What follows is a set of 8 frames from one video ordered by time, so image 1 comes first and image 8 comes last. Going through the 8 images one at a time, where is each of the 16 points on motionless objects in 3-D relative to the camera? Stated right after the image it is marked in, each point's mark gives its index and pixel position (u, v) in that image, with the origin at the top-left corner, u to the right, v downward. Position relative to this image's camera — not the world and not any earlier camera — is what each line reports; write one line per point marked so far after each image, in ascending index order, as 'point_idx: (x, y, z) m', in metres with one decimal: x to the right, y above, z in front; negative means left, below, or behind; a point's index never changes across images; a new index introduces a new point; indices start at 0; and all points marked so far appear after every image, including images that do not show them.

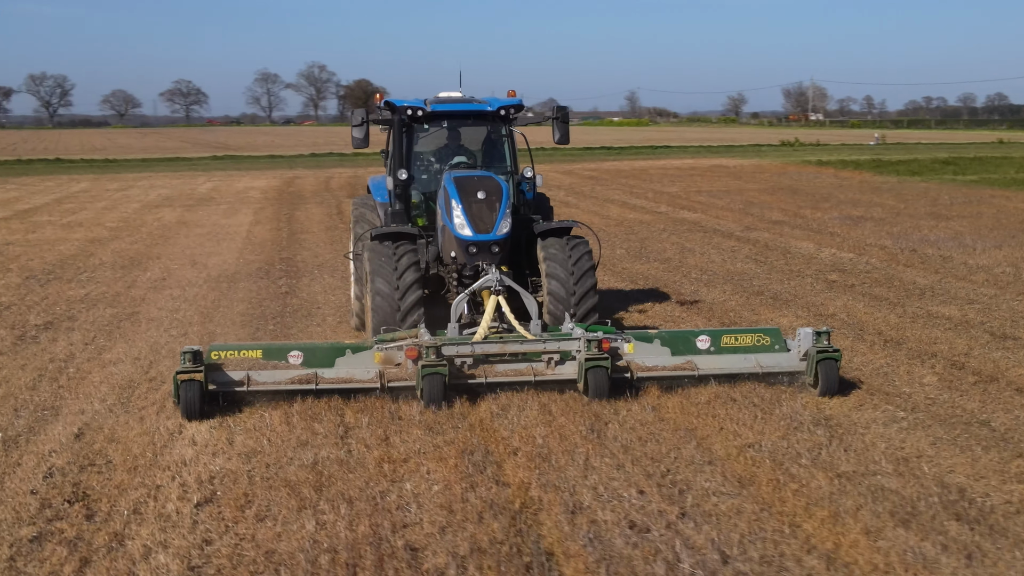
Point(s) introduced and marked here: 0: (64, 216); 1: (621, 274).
0: (-5.9, +1.0, +19.4) m
1: (+0.9, +0.1, +12.2) m
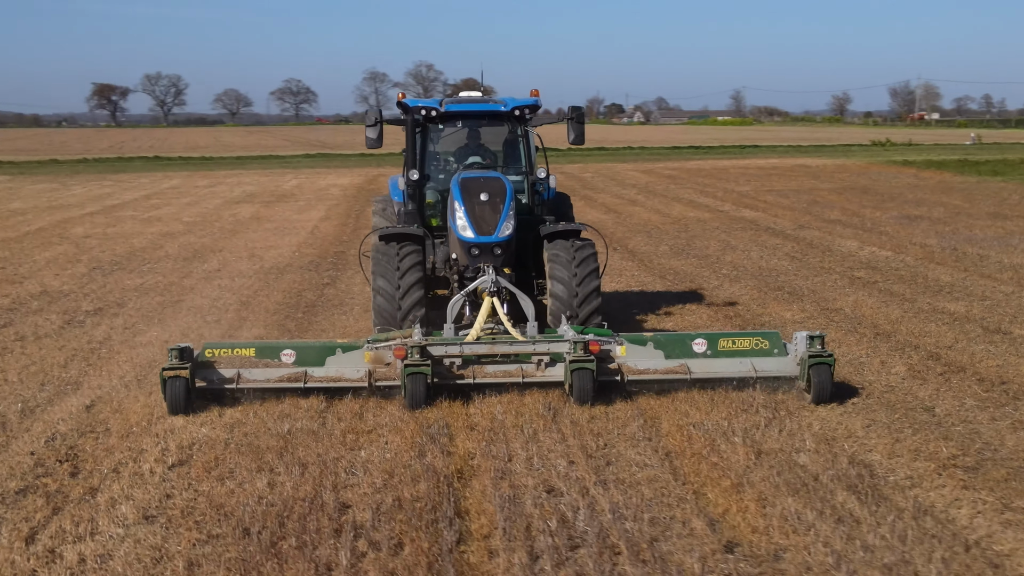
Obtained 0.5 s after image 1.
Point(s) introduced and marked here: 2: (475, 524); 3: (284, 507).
0: (-5.0, +1.1, +20.3) m
1: (+1.2, +0.2, +12.6) m
2: (-0.1, -0.7, +4.4) m
3: (-0.7, -0.7, +4.6) m
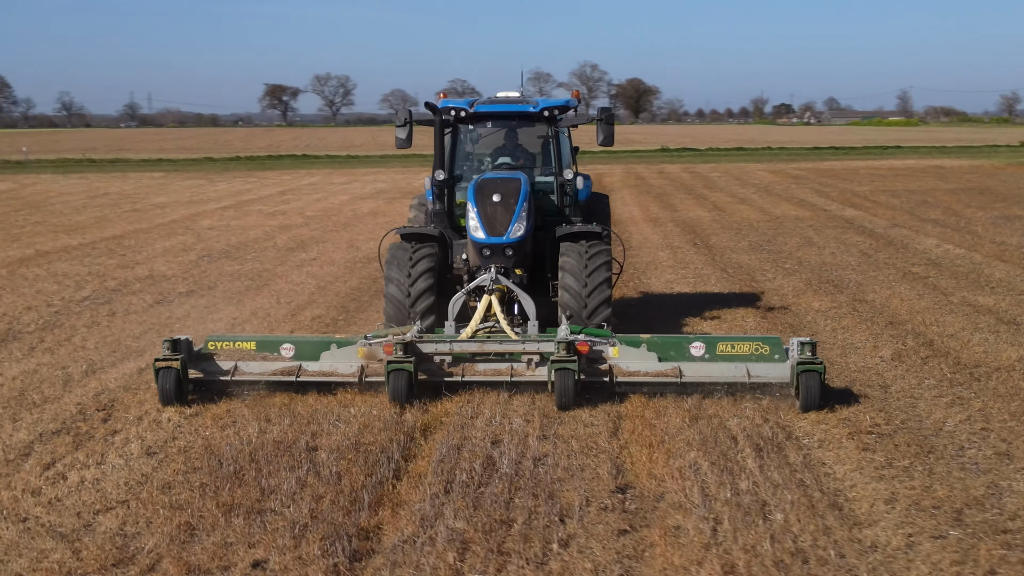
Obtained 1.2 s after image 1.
0: (-3.4, +1.2, +21.5) m
1: (+1.9, +0.2, +13.1) m
2: (-0.4, -0.6, +5.2) m
3: (-0.9, -0.6, +5.5) m
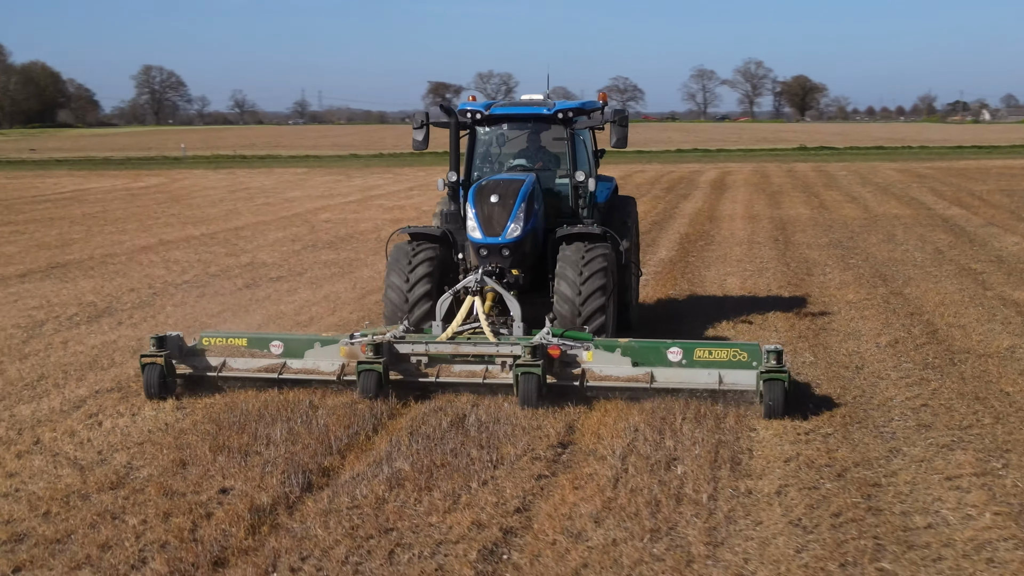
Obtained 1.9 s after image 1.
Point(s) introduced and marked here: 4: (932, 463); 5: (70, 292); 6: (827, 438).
0: (-1.7, +1.3, +22.5) m
1: (+2.6, +0.3, +13.7) m
2: (-0.5, -0.5, +6.1) m
3: (-1.0, -0.5, +6.4) m
4: (+1.5, -0.6, +5.4) m
5: (-3.3, 0.0, +11.0) m
6: (+1.3, -0.6, +5.8) m
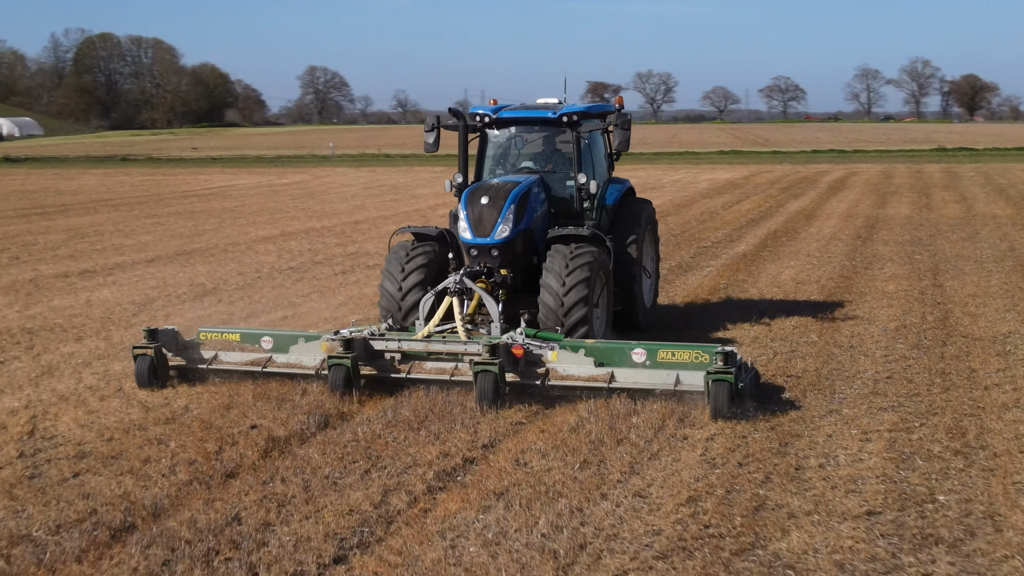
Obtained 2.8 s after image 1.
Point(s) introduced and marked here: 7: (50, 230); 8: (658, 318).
0: (+0.1, +1.5, +23.6) m
1: (+3.5, +0.4, +14.3) m
2: (-0.5, -0.4, +7.1) m
3: (-1.0, -0.4, +7.5) m
4: (+1.5, -0.6, +6.2) m
5: (-2.7, +0.1, +12.3) m
6: (+1.2, -0.5, +6.7) m
7: (-5.6, +0.7, +18.0) m
8: (+0.9, -0.2, +9.4) m
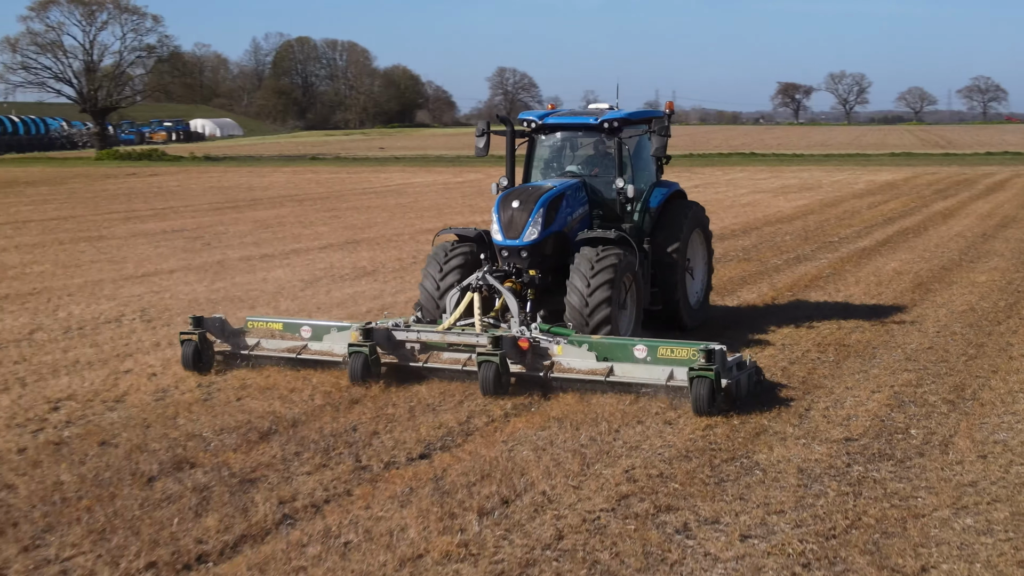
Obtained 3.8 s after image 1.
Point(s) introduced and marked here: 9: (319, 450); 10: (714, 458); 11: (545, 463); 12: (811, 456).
0: (+2.7, +1.6, +24.9) m
1: (+4.9, +0.4, +15.2) m
2: (0.0, -0.3, +8.5) m
3: (-0.4, -0.3, +9.0) m
4: (+1.9, -0.5, +7.4) m
5: (-1.5, +0.3, +14.0) m
6: (+1.7, -0.4, +7.9) m
7: (-3.7, +0.9, +20.0) m
8: (+1.7, -0.1, +10.7) m
9: (-0.8, -0.7, +5.8) m
10: (+0.8, -0.7, +5.7) m
11: (+0.1, -0.7, +5.6) m
12: (+1.2, -0.7, +5.7) m
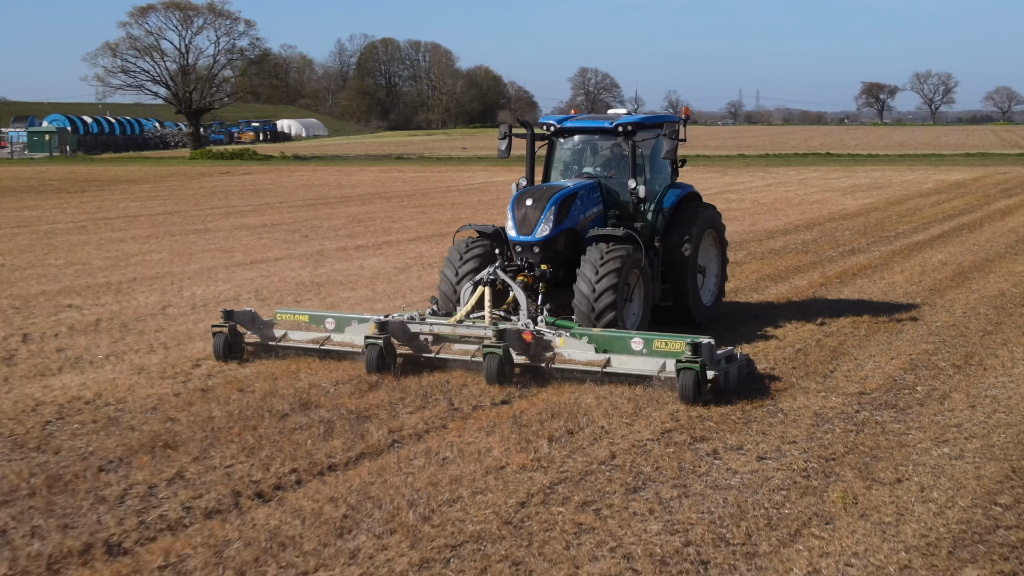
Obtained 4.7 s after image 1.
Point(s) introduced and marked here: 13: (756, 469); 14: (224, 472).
0: (+4.1, +1.7, +25.9) m
1: (+5.7, +0.5, +16.1) m
2: (+0.5, -0.2, +9.7) m
3: (+0.1, -0.1, +10.2) m
4: (+2.3, -0.4, +8.5) m
5: (-0.7, +0.4, +15.3) m
6: (+2.1, -0.3, +9.0) m
7: (-2.6, +1.1, +21.4) m
8: (+2.3, 0.0, +11.8) m
9: (-0.5, -0.5, +7.1) m
10: (+1.1, -0.6, +6.9) m
11: (+0.4, -0.6, +6.8) m
12: (+1.5, -0.5, +6.9) m
13: (+0.9, -0.7, +5.6) m
14: (-1.1, -0.7, +5.6) m
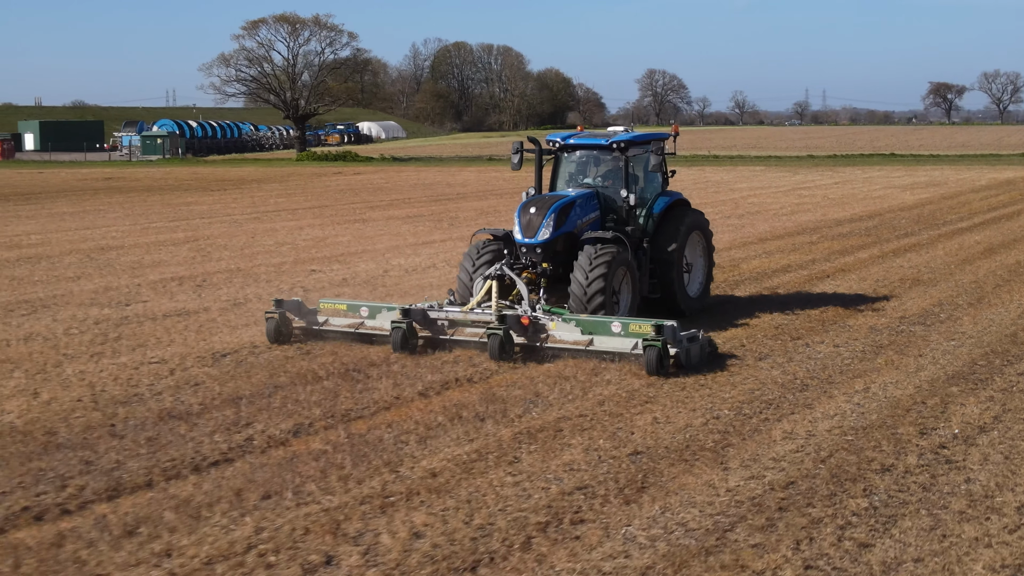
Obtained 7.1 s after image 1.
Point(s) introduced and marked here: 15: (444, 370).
0: (+6.1, +1.9, +29.3) m
1: (+7.2, +0.8, +19.5) m
2: (+1.8, +0.1, +13.3) m
3: (+1.4, +0.2, +13.8) m
4: (+3.5, -0.1, +12.0) m
5: (+0.8, +0.7, +18.9) m
6: (+3.3, 0.0, +12.5) m
7: (-0.8, +1.4, +25.1) m
8: (+3.7, +0.3, +15.2) m
9: (+0.7, -0.2, +10.7) m
10: (+2.2, -0.3, +10.4) m
11: (+1.5, -0.2, +10.3) m
12: (+2.6, -0.2, +10.4) m
13: (+2.0, -0.4, +9.1) m
14: (0.0, -0.4, +9.3) m
15: (-0.4, -0.5, +8.6) m
